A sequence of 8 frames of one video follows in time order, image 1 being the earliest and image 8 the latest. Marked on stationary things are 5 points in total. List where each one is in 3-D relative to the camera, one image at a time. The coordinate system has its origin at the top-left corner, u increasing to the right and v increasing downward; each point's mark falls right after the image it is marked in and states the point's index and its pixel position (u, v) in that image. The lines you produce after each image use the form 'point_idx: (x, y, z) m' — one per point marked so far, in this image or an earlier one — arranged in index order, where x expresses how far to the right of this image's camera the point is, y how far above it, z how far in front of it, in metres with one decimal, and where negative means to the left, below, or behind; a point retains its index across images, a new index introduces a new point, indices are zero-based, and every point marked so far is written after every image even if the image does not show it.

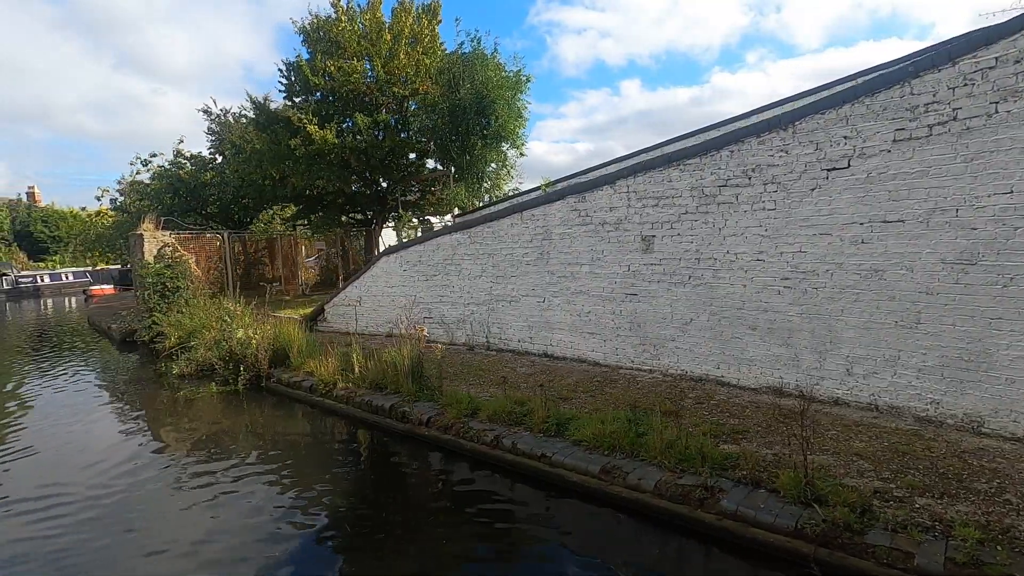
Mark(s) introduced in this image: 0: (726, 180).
0: (+2.0, +1.0, +5.1) m
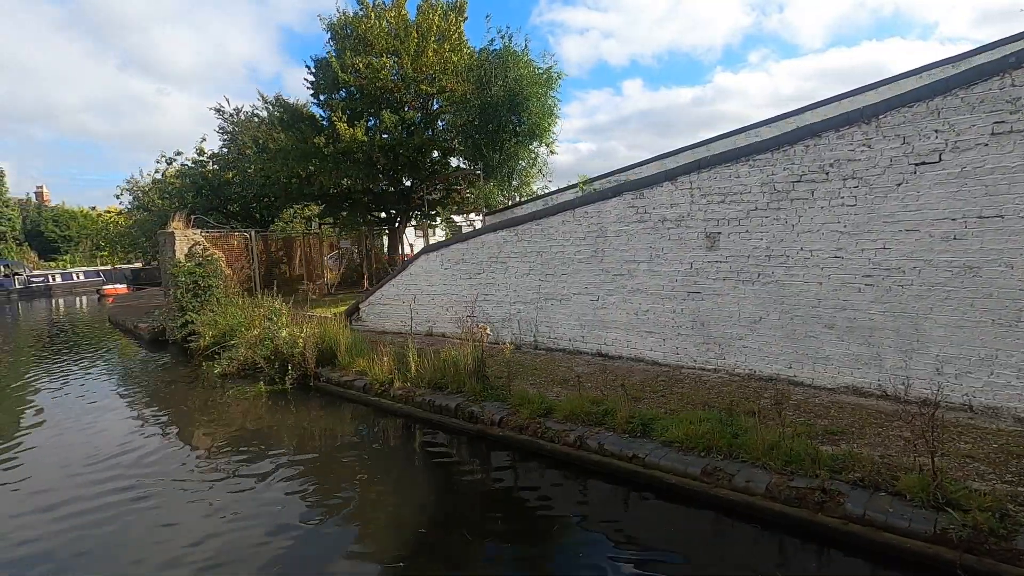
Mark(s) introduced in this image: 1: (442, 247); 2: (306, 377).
0: (+2.7, +1.0, +4.9) m
1: (-1.1, +0.6, +8.2) m
2: (-2.7, -1.2, +7.0) m
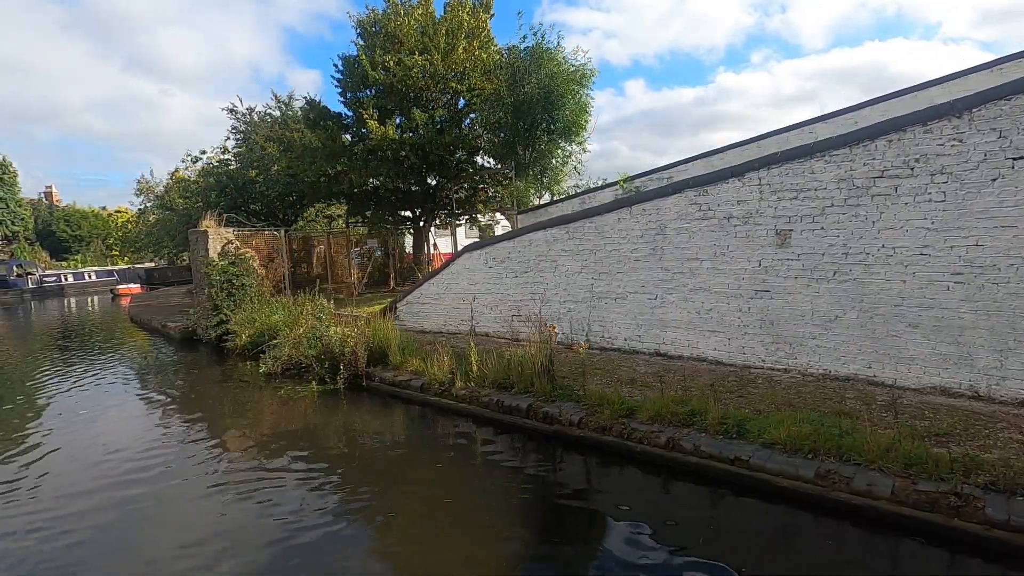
0: (+3.4, +1.1, +4.8) m
1: (-0.4, +0.7, +8.1) m
2: (-2.0, -1.1, +6.9) m
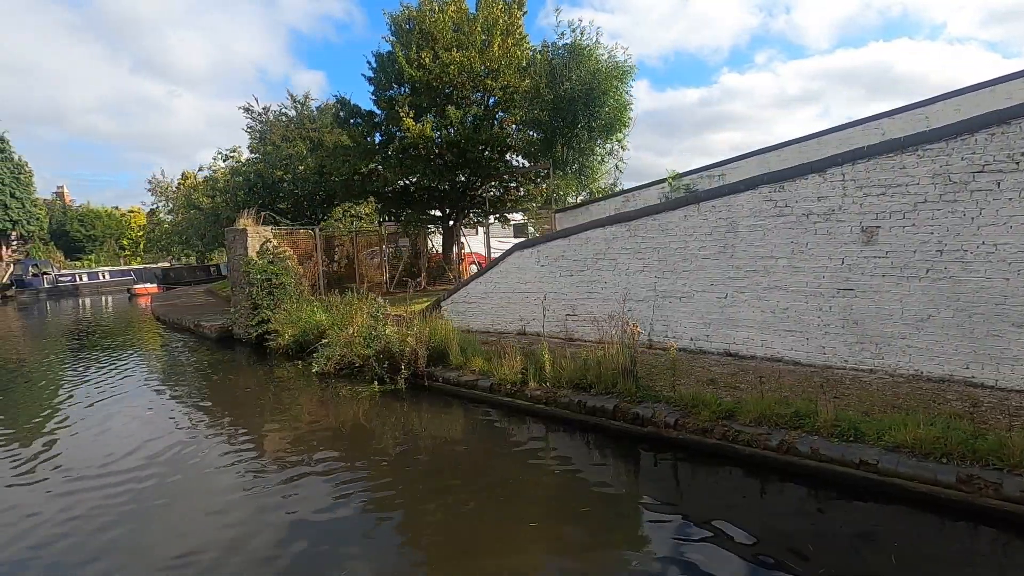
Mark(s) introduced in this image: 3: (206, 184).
0: (+4.2, +1.1, +4.7) m
1: (+0.4, +0.7, +8.0) m
2: (-1.2, -1.1, +6.8) m
3: (-9.7, +3.3, +17.0) m
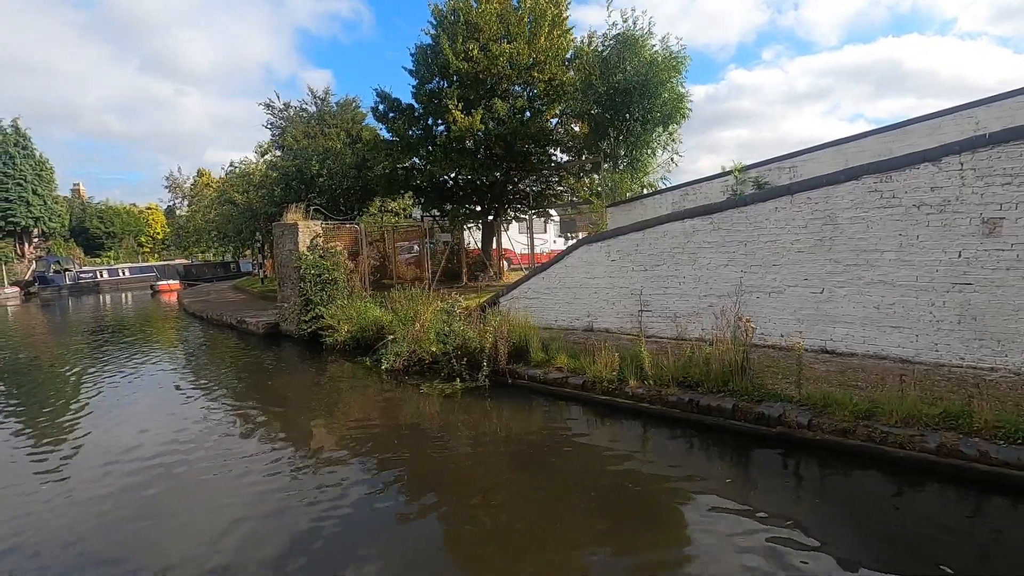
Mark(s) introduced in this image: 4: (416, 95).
0: (+5.2, +1.1, +4.4) m
1: (+1.4, +0.7, +7.8) m
2: (-0.2, -1.1, +6.6) m
3: (-8.6, +3.5, +16.9) m
4: (-2.4, +4.8, +13.1) m
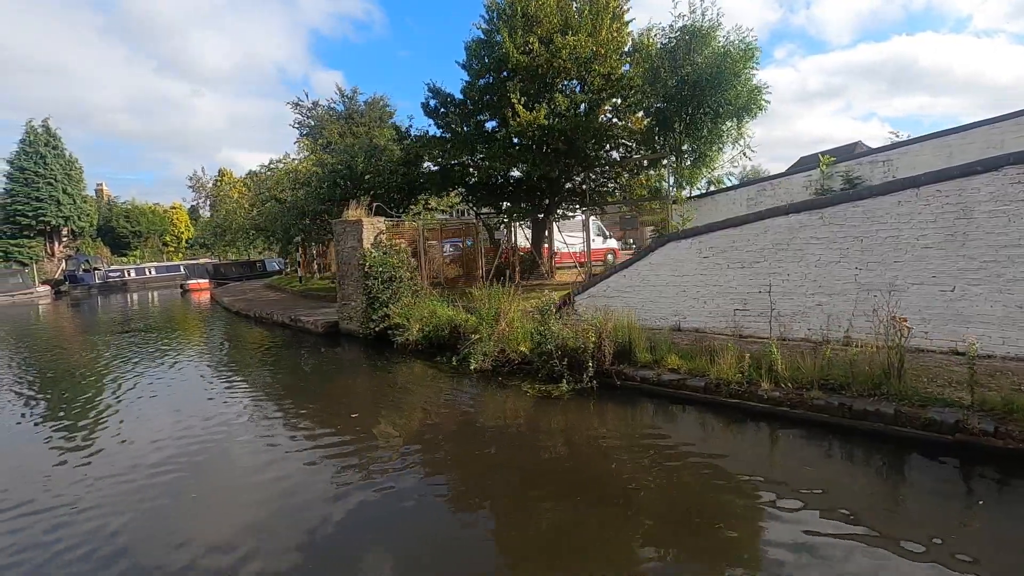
0: (+6.4, +1.2, +4.1) m
1: (+2.7, +0.8, +7.5) m
2: (+1.0, -1.0, +6.3) m
3: (-7.2, +3.5, +16.7) m
4: (-1.0, +4.8, +12.9) m
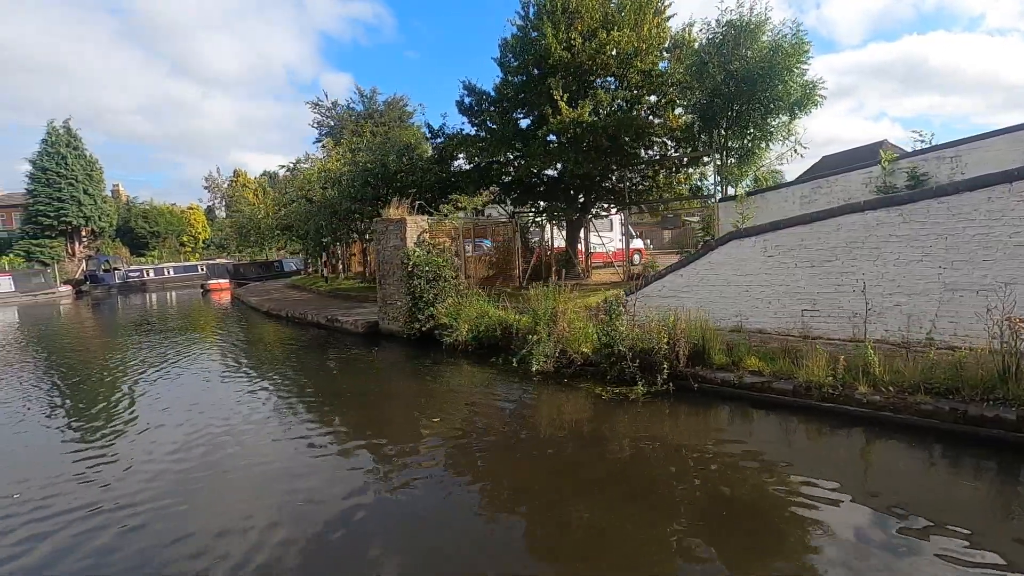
0: (+7.1, +1.2, +3.8) m
1: (+3.5, +0.8, +7.3) m
2: (+1.8, -1.0, +6.1) m
3: (-6.3, +3.5, +16.6) m
4: (-0.2, +4.8, +12.7) m
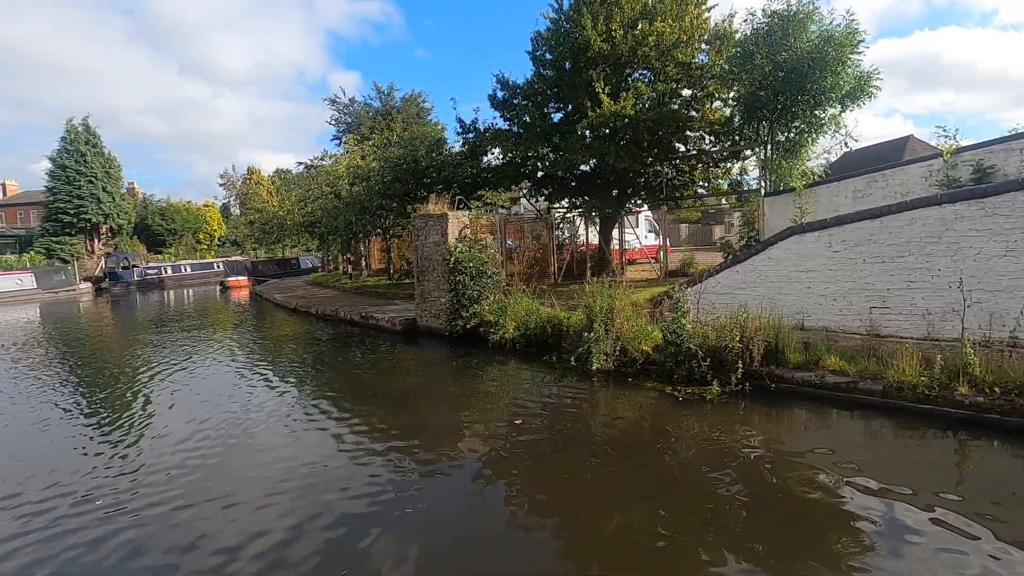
0: (+7.8, +1.2, +3.5) m
1: (+4.3, +0.8, +7.0) m
2: (+2.6, -1.0, +5.9) m
3: (-5.4, +3.6, +16.5) m
4: (+0.7, +4.9, +12.5) m
